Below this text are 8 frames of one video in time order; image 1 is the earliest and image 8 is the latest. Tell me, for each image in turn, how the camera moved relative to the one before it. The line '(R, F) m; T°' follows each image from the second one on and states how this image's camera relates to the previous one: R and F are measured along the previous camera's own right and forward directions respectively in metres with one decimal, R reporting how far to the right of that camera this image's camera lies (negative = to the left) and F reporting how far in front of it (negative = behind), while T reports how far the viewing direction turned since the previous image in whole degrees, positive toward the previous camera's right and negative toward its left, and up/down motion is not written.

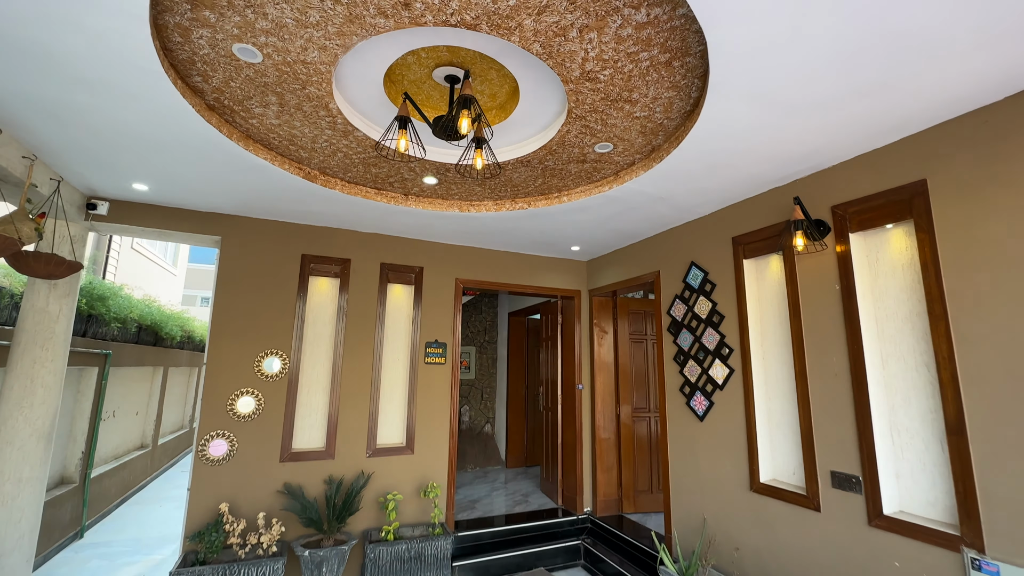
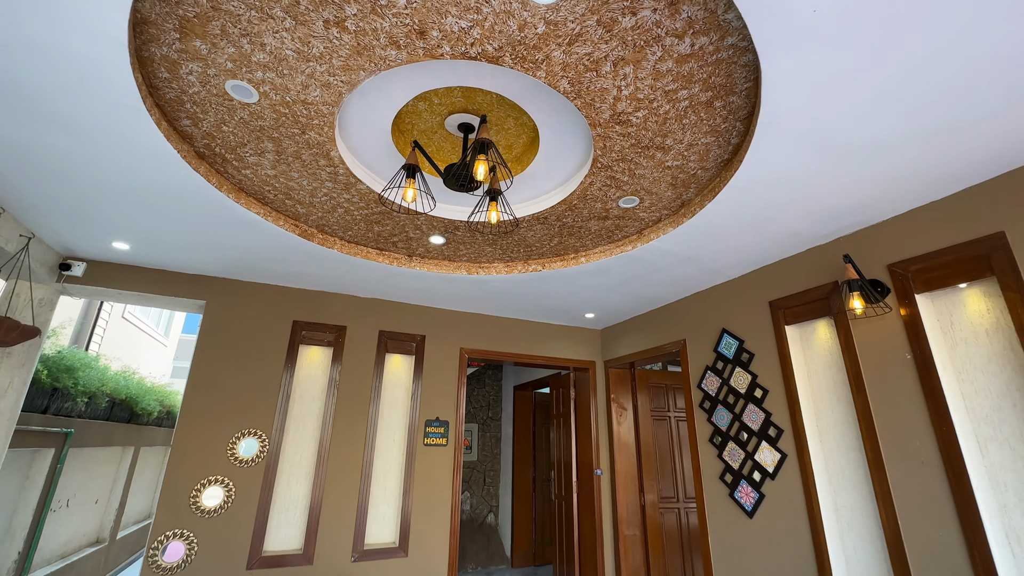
(-0.1, +0.3) m; 0°
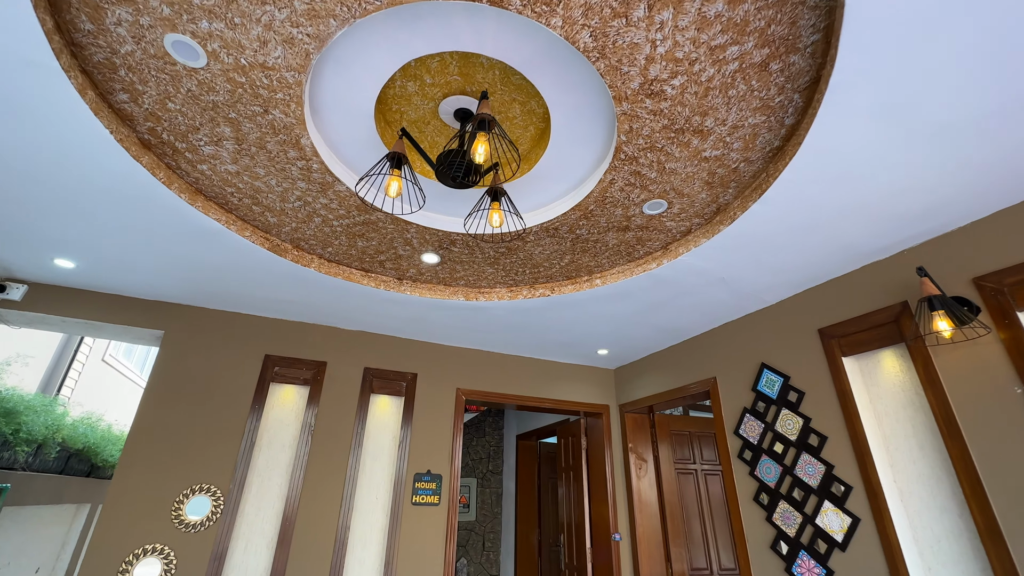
(0.0, +0.4) m; 0°
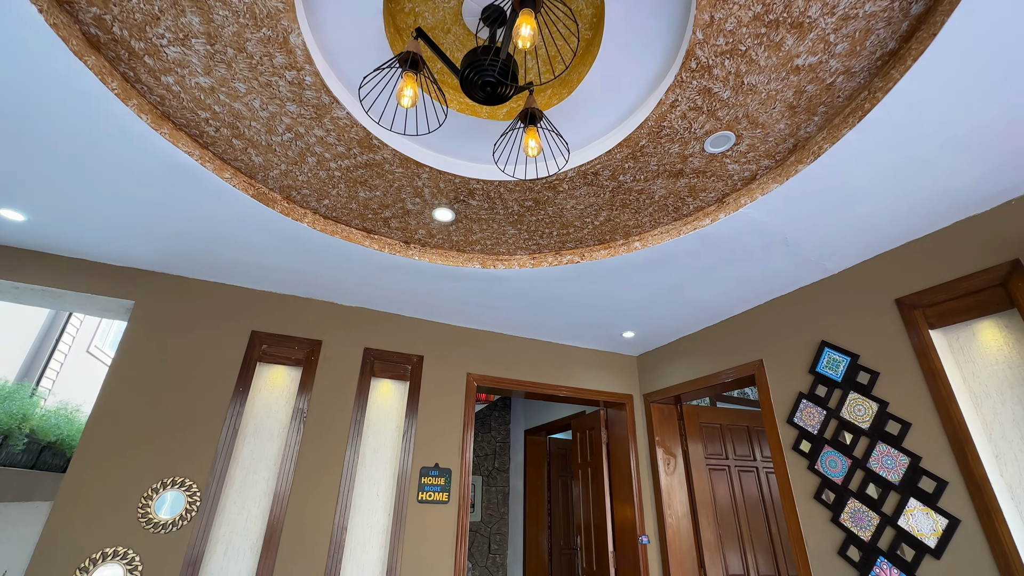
(-0.1, +0.4) m; 0°
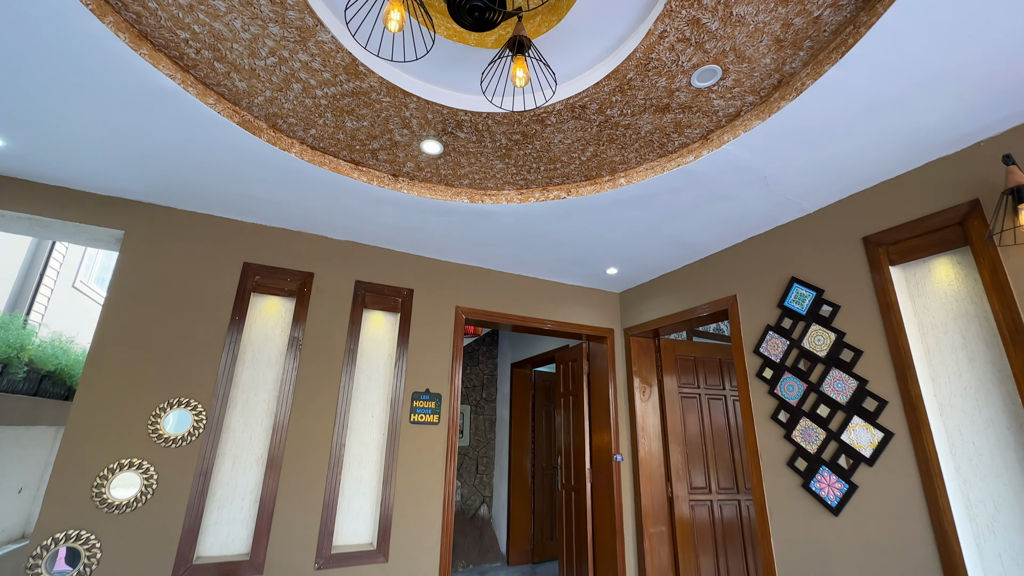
(0.0, -0.1) m; +1°
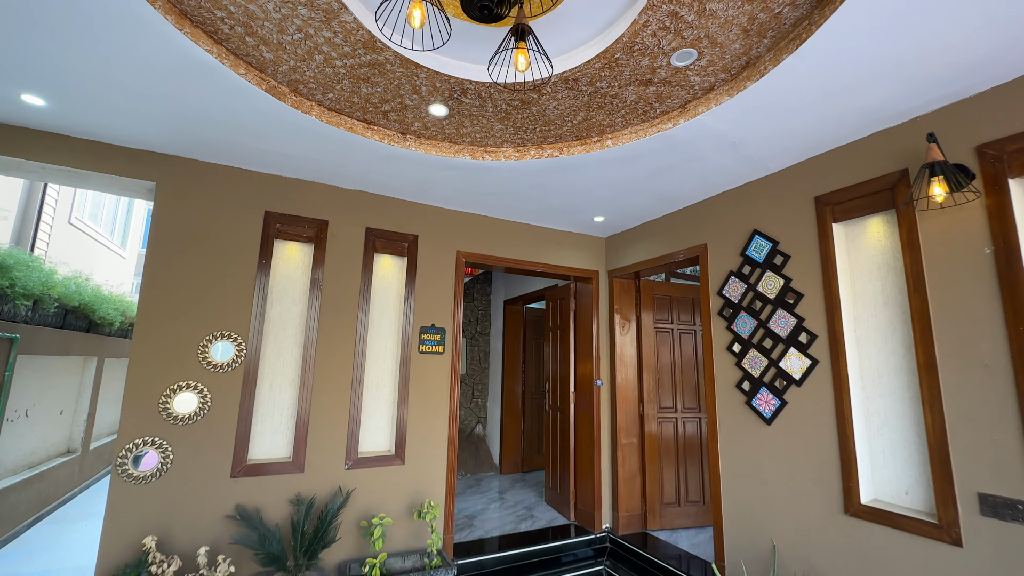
(0.0, -0.4) m; +1°
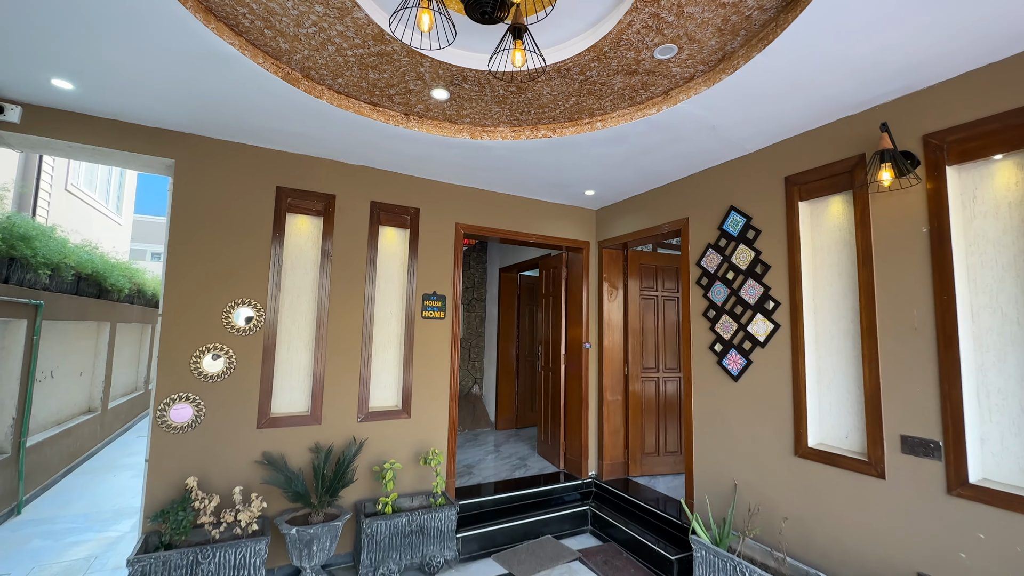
(0.0, -0.3) m; +1°
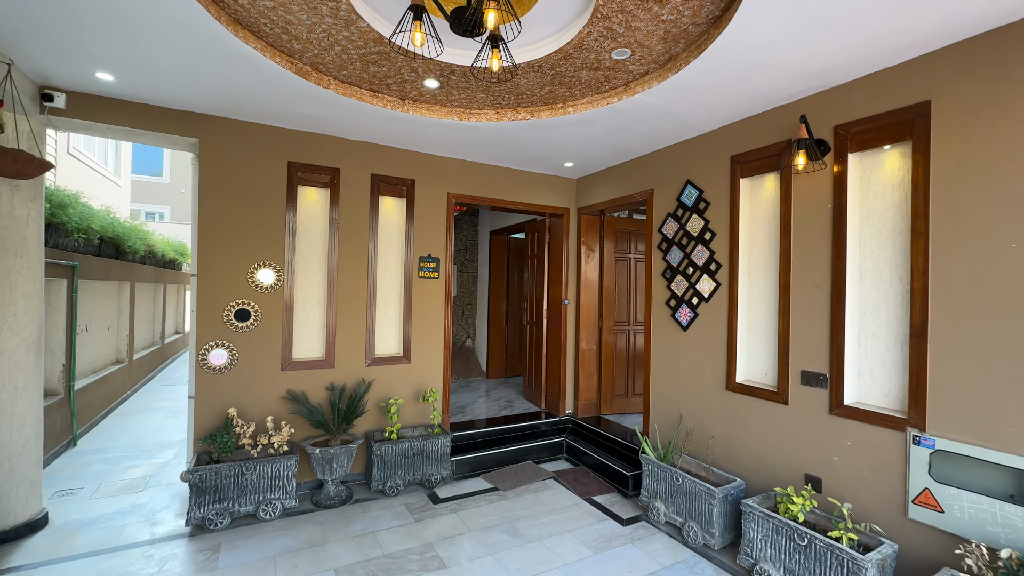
(+0.1, -0.5) m; +1°
